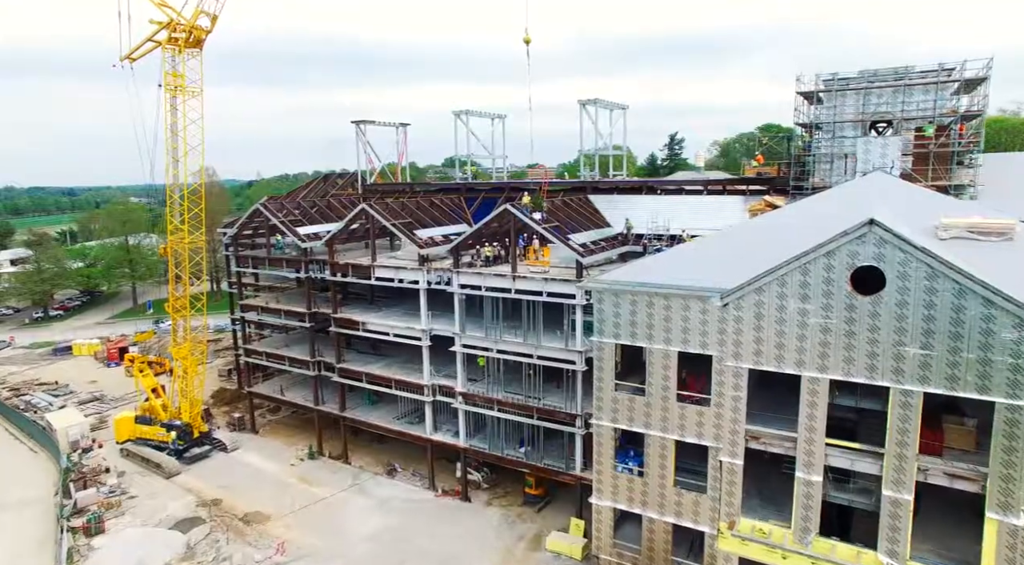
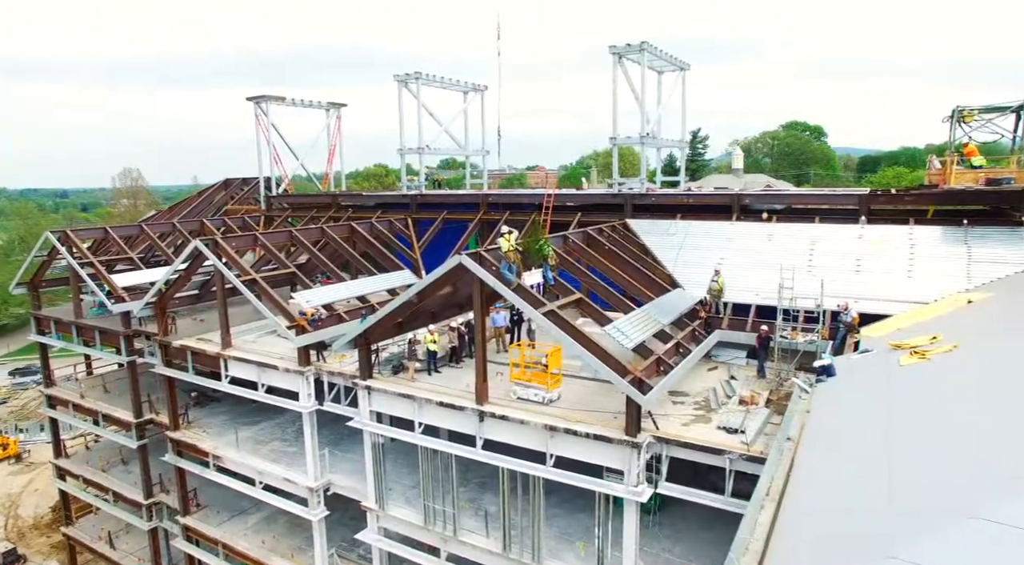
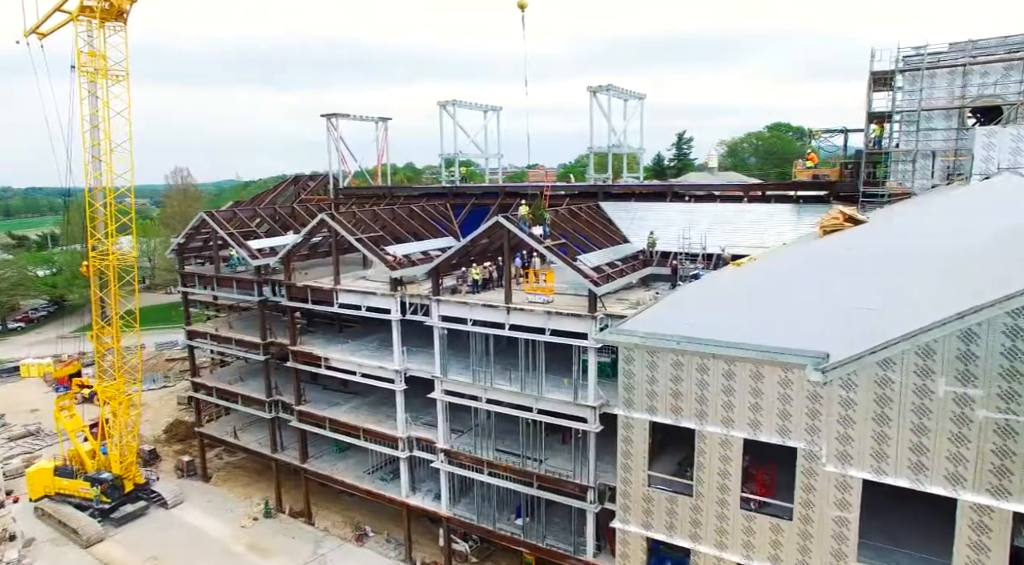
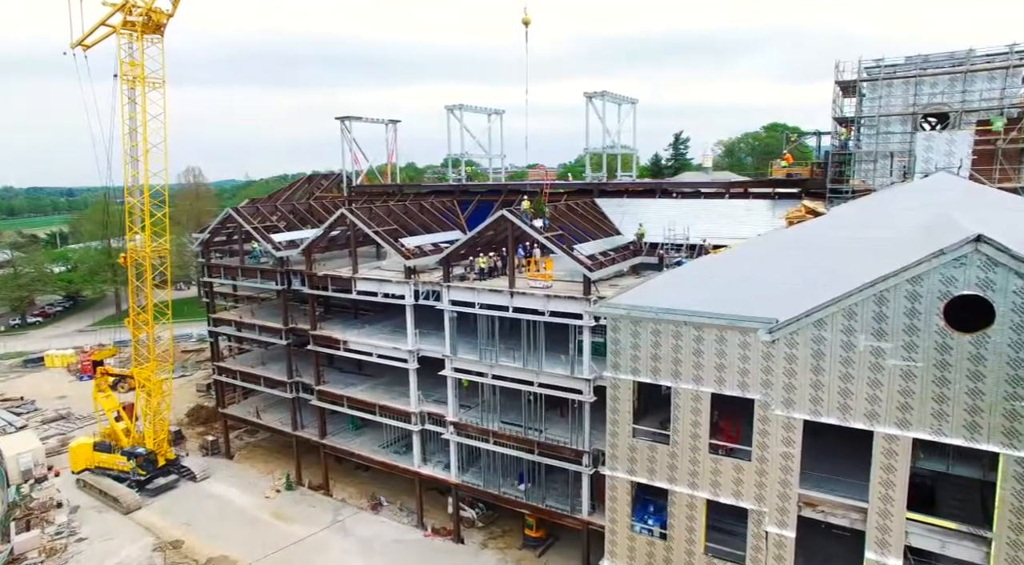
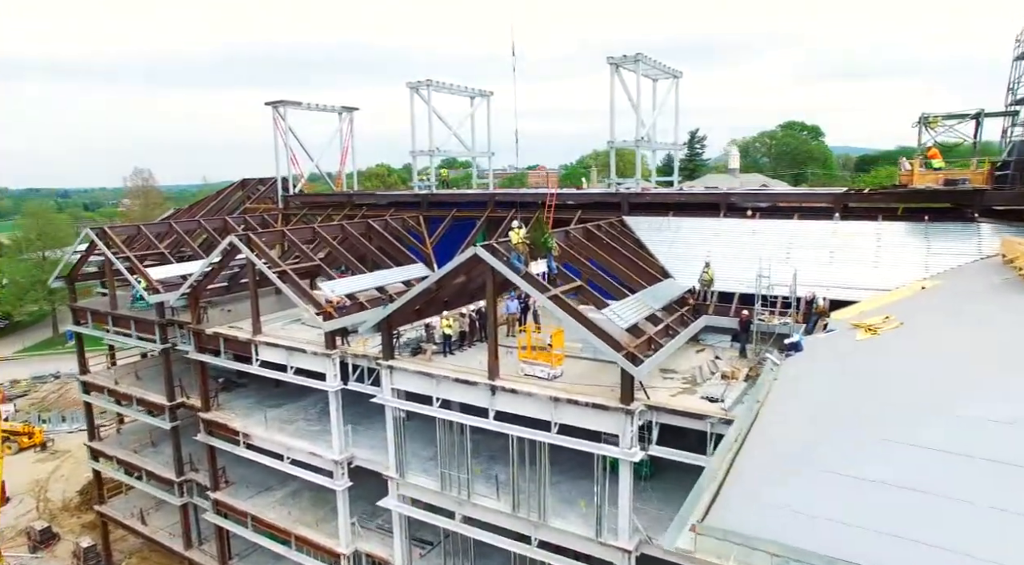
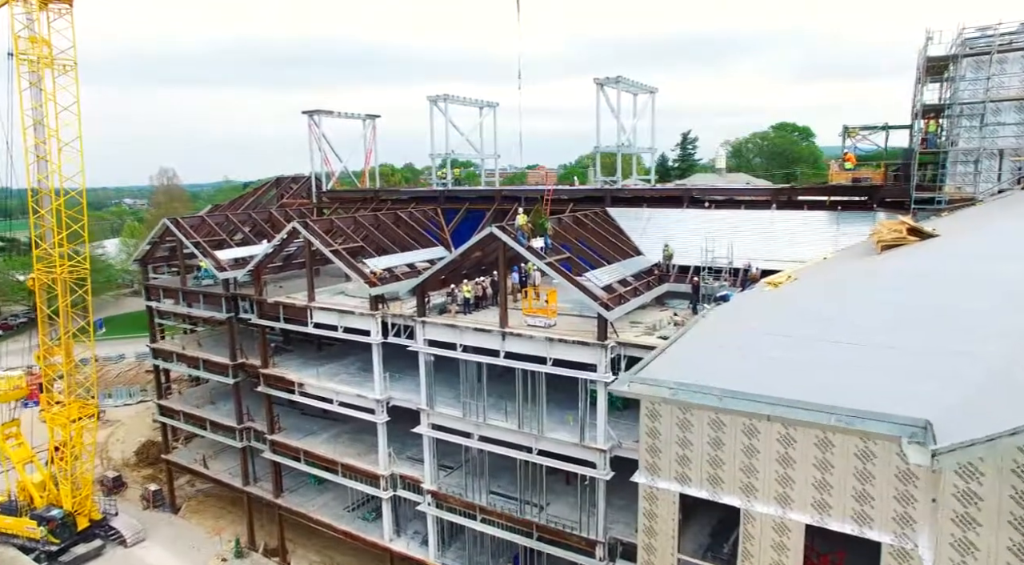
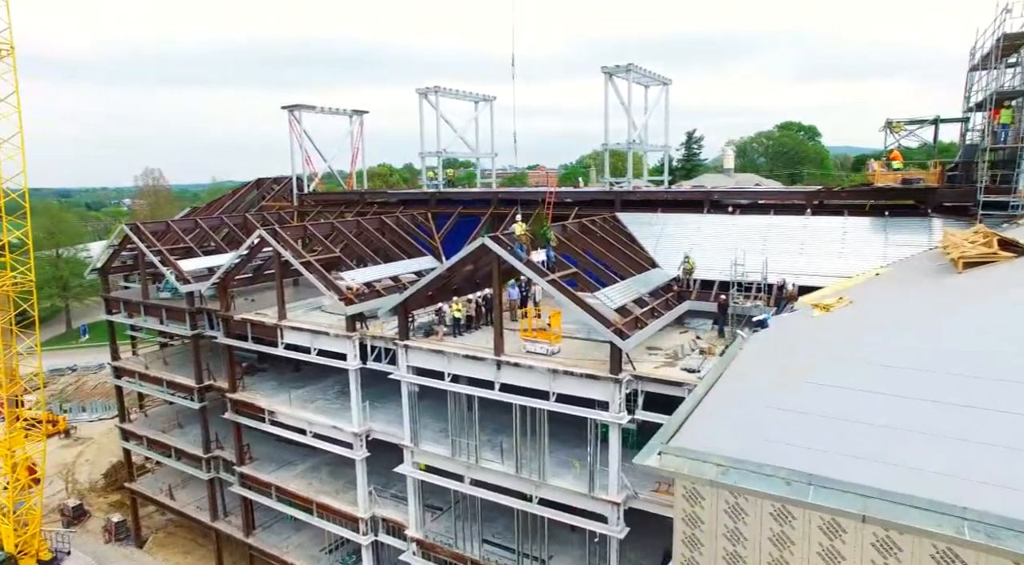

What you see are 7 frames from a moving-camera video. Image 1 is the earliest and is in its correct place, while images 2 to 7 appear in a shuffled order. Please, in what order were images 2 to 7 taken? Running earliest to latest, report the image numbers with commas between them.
4, 3, 6, 7, 5, 2
